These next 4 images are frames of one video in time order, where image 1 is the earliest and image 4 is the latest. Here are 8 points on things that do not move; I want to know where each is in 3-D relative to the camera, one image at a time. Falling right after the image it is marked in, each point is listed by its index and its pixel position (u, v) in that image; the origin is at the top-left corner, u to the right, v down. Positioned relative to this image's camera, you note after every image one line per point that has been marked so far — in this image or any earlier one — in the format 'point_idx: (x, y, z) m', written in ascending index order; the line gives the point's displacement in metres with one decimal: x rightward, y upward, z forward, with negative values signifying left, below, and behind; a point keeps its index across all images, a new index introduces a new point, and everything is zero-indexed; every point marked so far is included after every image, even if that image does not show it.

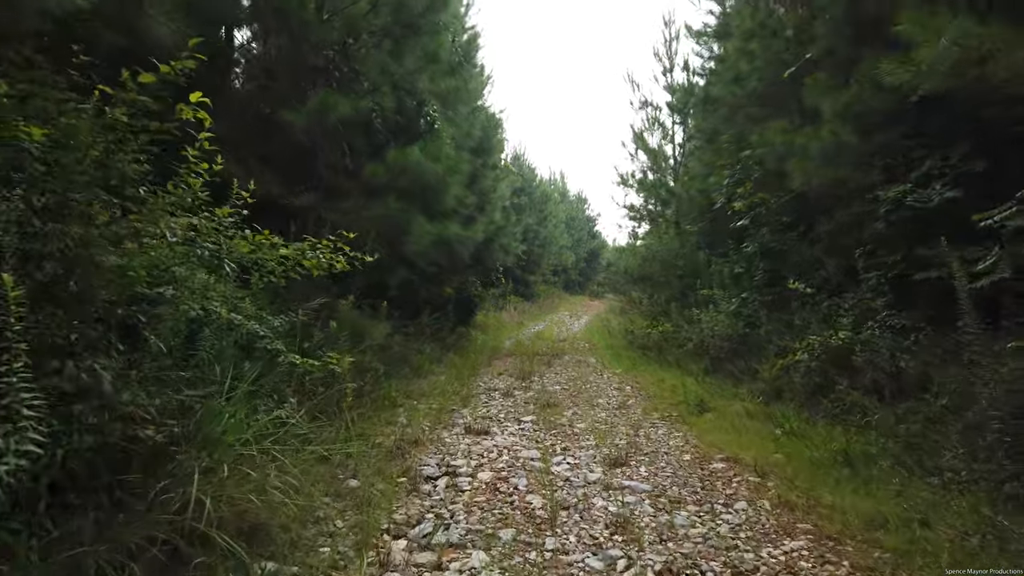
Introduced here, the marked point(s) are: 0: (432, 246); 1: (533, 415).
0: (-0.7, +0.4, +9.7) m
1: (+0.1, -0.9, +7.8) m
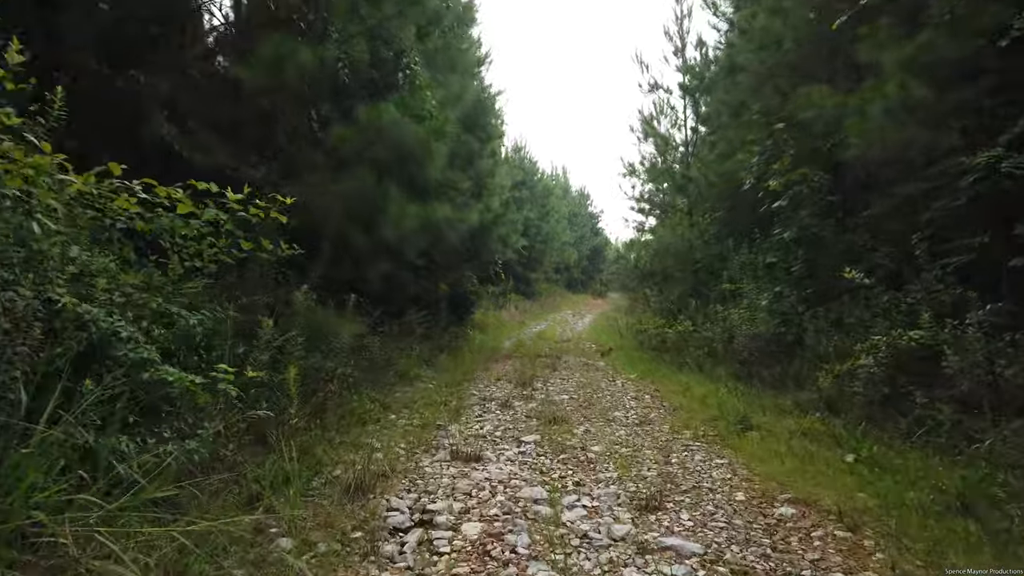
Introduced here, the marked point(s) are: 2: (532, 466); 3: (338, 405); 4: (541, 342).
0: (-0.7, +0.4, +8.3) m
1: (+0.1, -0.8, +6.4) m
2: (+0.1, -0.8, +5.2) m
3: (-1.0, -0.7, +6.3) m
4: (+0.5, -0.9, +18.5) m
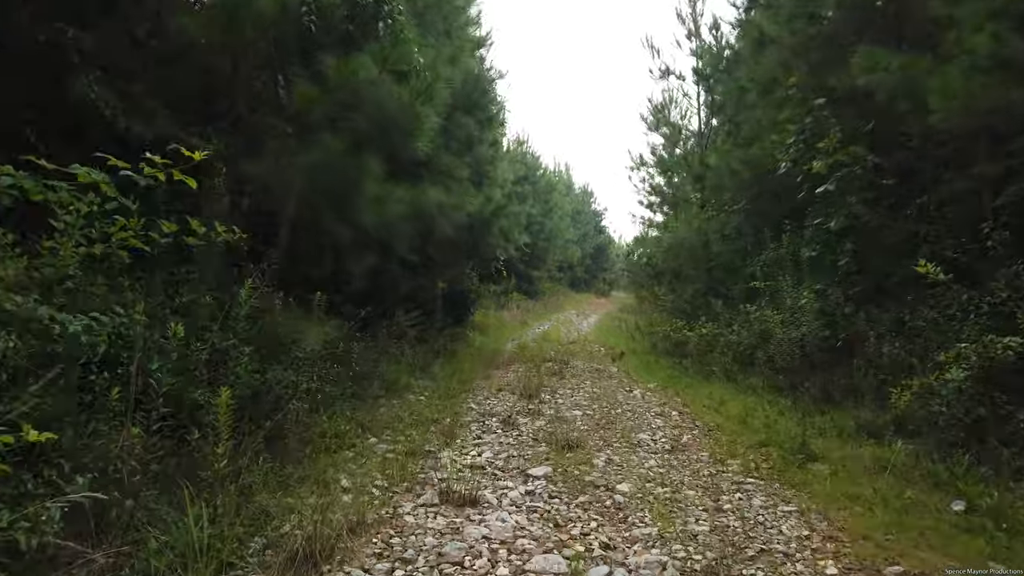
0: (-0.7, +0.4, +7.1) m
1: (+0.2, -0.8, +5.1) m
2: (+0.1, -0.8, +4.0) m
3: (-1.0, -0.6, +5.1) m
4: (+0.5, -0.9, +17.3) m
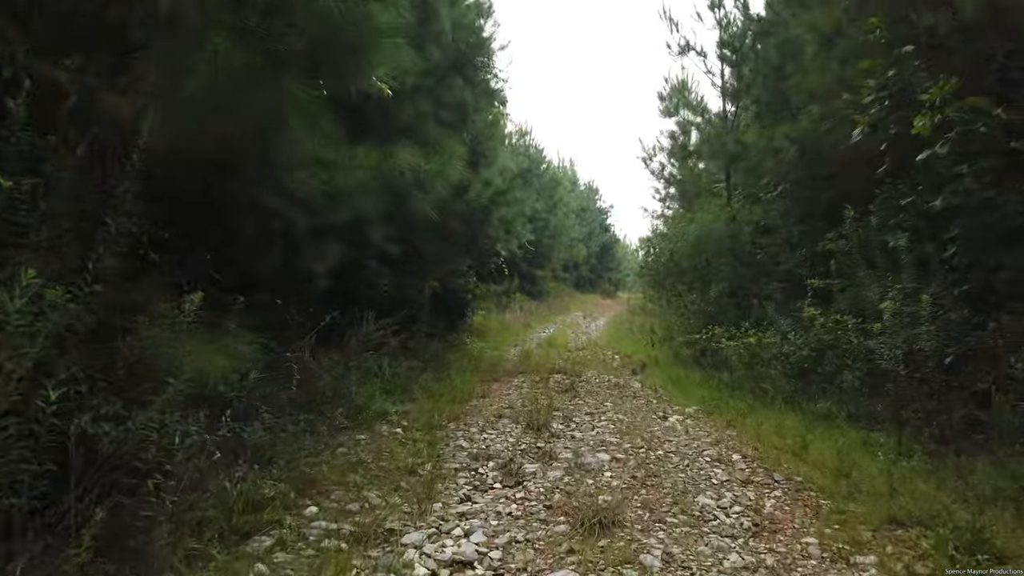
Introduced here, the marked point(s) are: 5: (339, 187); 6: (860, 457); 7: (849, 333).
0: (-0.7, +0.4, +5.2) m
1: (+0.2, -0.8, +3.3) m
2: (+0.1, -0.8, +2.1) m
3: (-0.9, -0.6, +3.3) m
4: (+0.5, -0.8, +15.4) m
5: (-0.7, +0.4, +5.2) m
6: (+1.5, -0.7, +4.8) m
7: (+2.1, -0.3, +7.1) m
